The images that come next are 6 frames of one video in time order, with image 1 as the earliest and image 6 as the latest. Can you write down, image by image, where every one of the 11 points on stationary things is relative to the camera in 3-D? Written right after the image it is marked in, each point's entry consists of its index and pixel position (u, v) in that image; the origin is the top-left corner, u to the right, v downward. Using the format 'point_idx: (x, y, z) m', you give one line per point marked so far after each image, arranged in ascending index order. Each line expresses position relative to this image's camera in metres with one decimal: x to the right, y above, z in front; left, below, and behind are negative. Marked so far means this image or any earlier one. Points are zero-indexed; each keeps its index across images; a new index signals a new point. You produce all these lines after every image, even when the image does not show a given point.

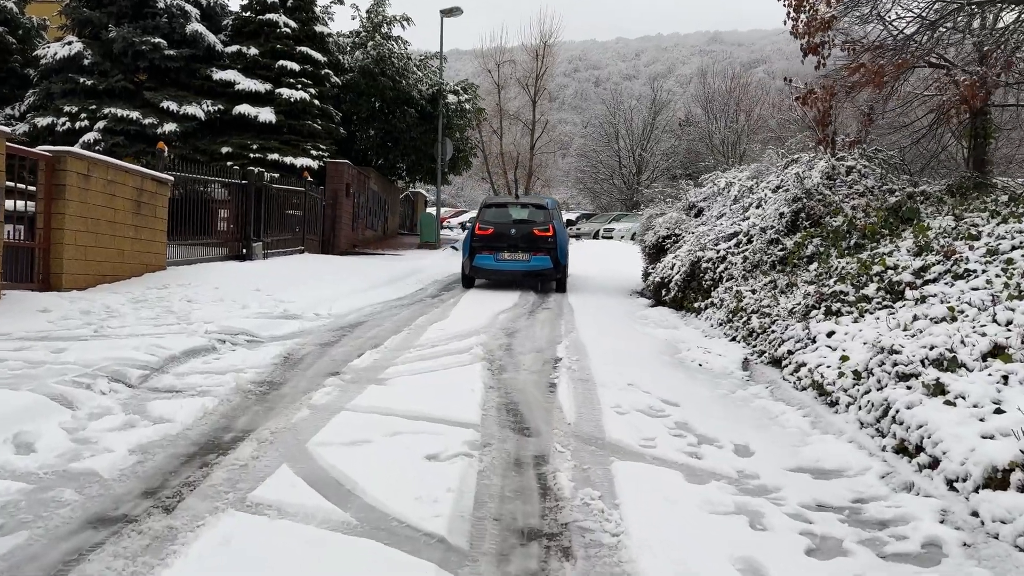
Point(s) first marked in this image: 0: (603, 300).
0: (+1.2, -0.2, +11.3) m
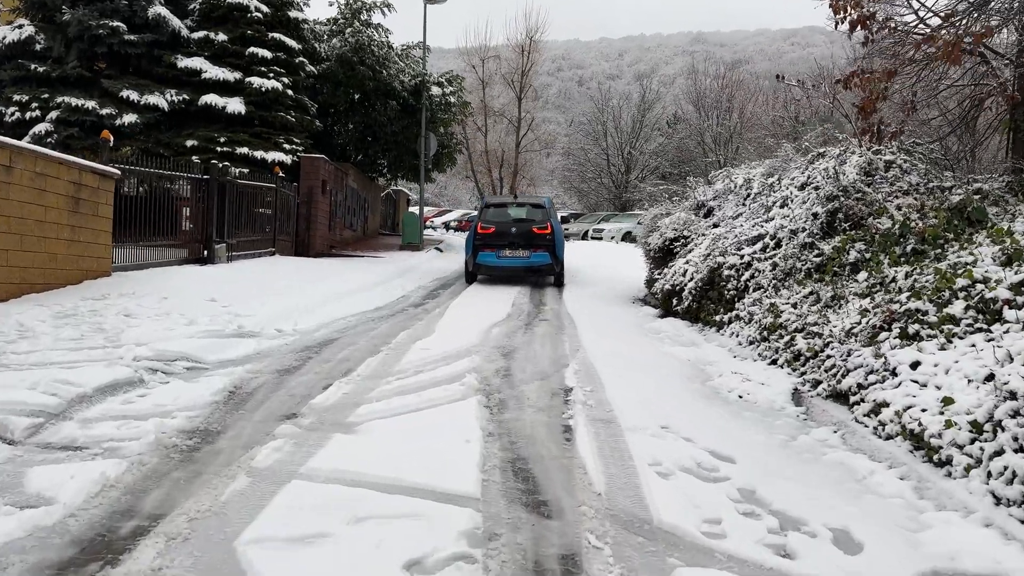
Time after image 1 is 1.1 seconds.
0: (+1.1, -0.3, +10.2) m
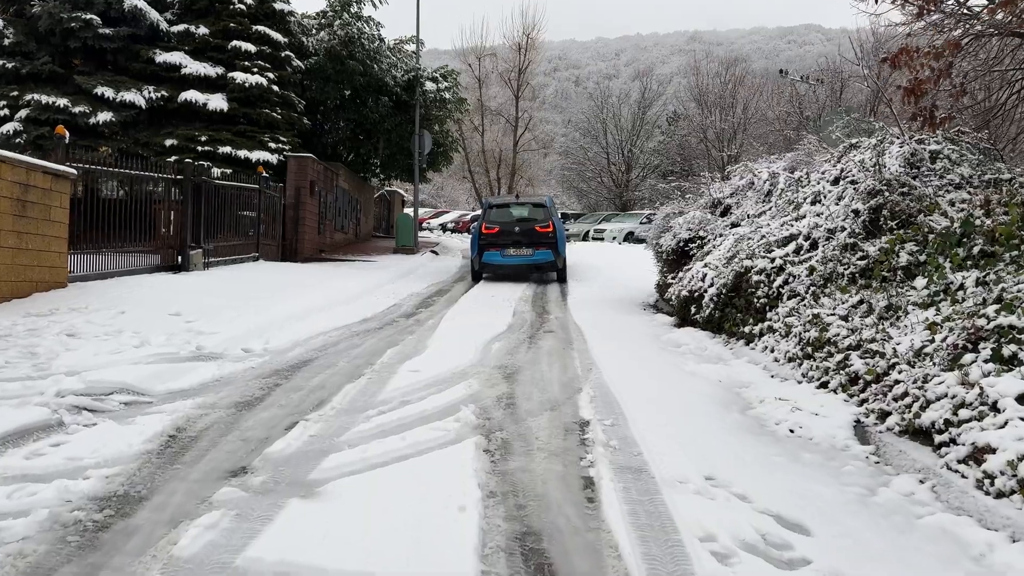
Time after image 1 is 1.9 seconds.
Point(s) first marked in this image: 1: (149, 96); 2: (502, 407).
0: (+1.1, -0.3, +9.3) m
1: (-6.4, +3.4, +14.4) m
2: (-0.1, -0.7, +4.6) m
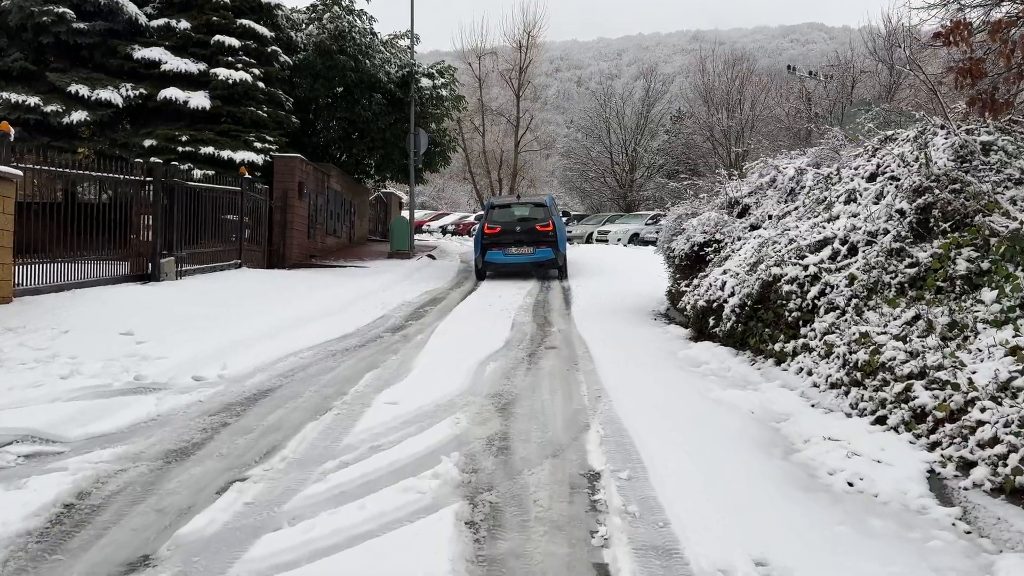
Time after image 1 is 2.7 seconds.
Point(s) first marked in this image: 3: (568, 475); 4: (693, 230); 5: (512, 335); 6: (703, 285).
0: (+1.1, -0.4, +8.5) m
1: (-6.4, +3.3, +13.6) m
2: (-0.1, -0.8, +3.8) m
3: (+0.2, -0.8, +3.5) m
4: (+2.0, +0.6, +8.8) m
5: (0.0, -0.4, +7.6) m
6: (+1.8, 0.0, +7.7) m
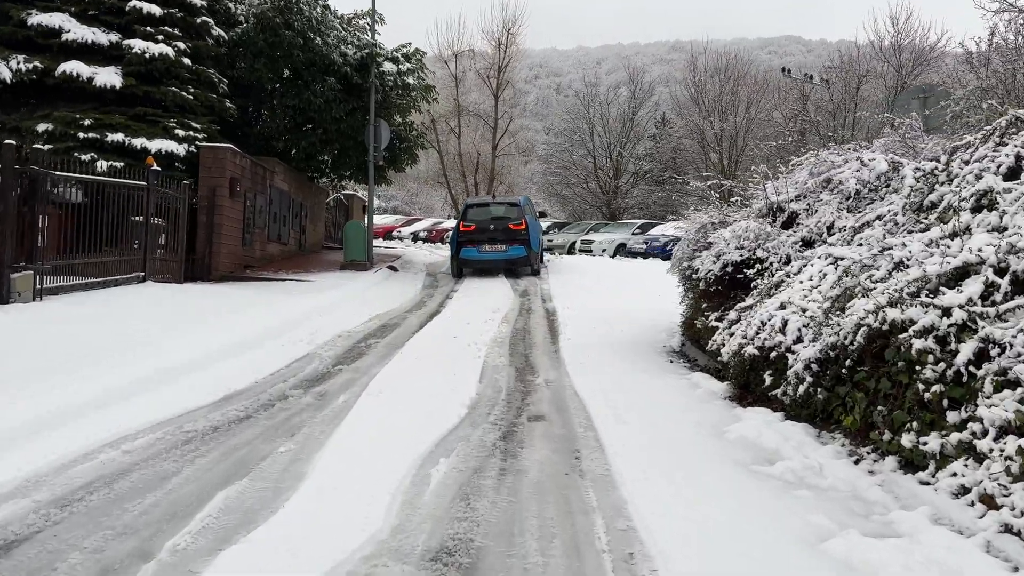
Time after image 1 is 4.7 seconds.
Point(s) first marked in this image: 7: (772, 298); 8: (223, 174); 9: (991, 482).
0: (+0.9, -0.7, +6.2) m
1: (-6.8, +3.0, +11.1) m
2: (-0.2, -1.0, +1.5) m
3: (+0.1, -1.0, +1.2) m
4: (+1.7, +0.4, +6.6) m
5: (-0.2, -0.7, +5.3) m
6: (+1.6, -0.2, +5.5) m
7: (+1.8, 0.0, +5.6) m
8: (-4.1, +1.6, +11.6) m
9: (+1.8, -0.7, +3.1) m
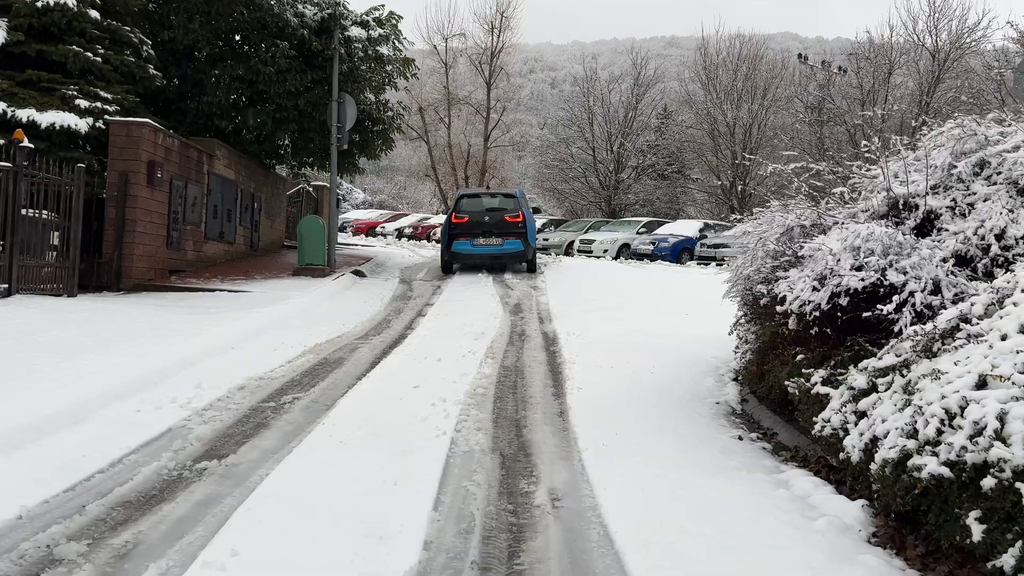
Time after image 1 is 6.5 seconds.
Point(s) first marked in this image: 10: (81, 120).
0: (+0.8, -0.9, +3.8) m
1: (-6.9, +2.9, +8.7) m
2: (-0.2, -1.2, -0.9) m
3: (+0.1, -1.2, -1.2) m
4: (+1.6, +0.1, +4.2) m
5: (-0.3, -0.9, +2.9) m
6: (+1.5, -0.5, +3.1) m
7: (+1.7, -0.3, +3.2) m
8: (-4.2, +1.5, +9.2) m
9: (+1.8, -1.0, +0.7) m
10: (-4.8, +1.9, +9.0) m
